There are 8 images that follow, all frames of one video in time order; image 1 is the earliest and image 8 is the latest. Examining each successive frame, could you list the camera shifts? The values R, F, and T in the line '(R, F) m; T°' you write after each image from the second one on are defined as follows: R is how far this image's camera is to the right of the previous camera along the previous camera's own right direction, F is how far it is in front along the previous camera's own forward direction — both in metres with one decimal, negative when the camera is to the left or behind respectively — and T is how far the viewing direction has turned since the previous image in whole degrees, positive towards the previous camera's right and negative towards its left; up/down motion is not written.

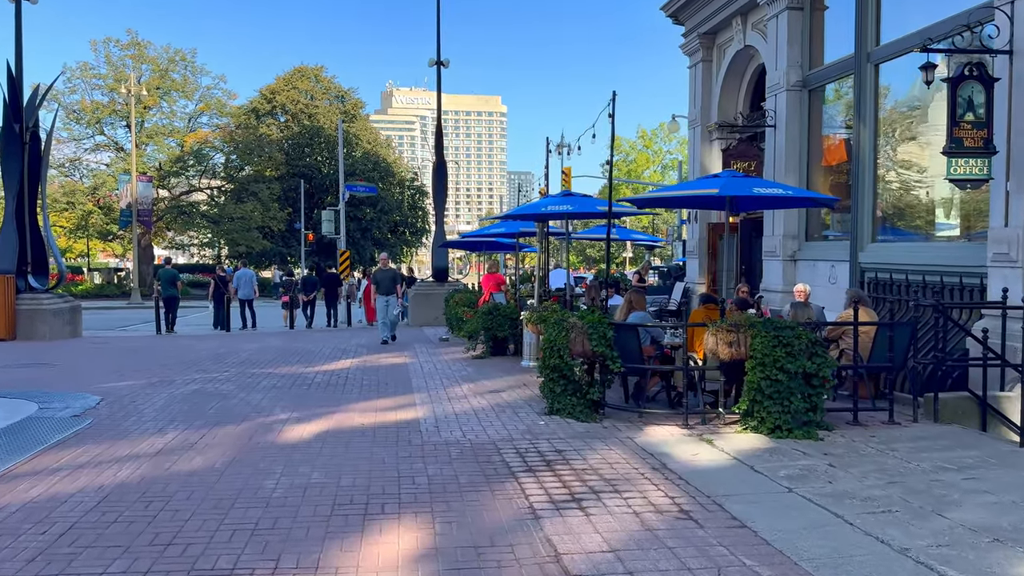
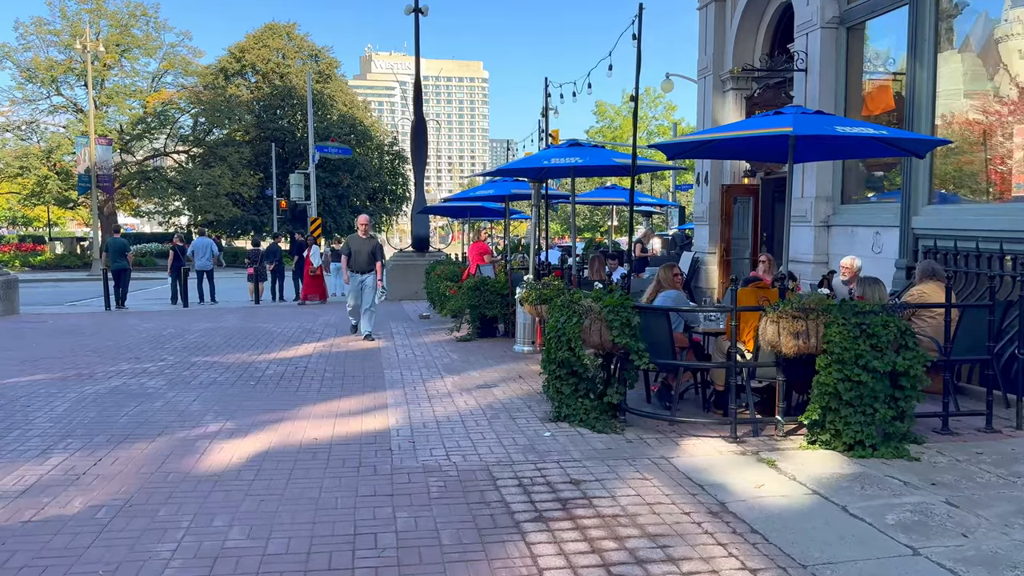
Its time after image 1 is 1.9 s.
(-0.1, +1.8) m; +1°
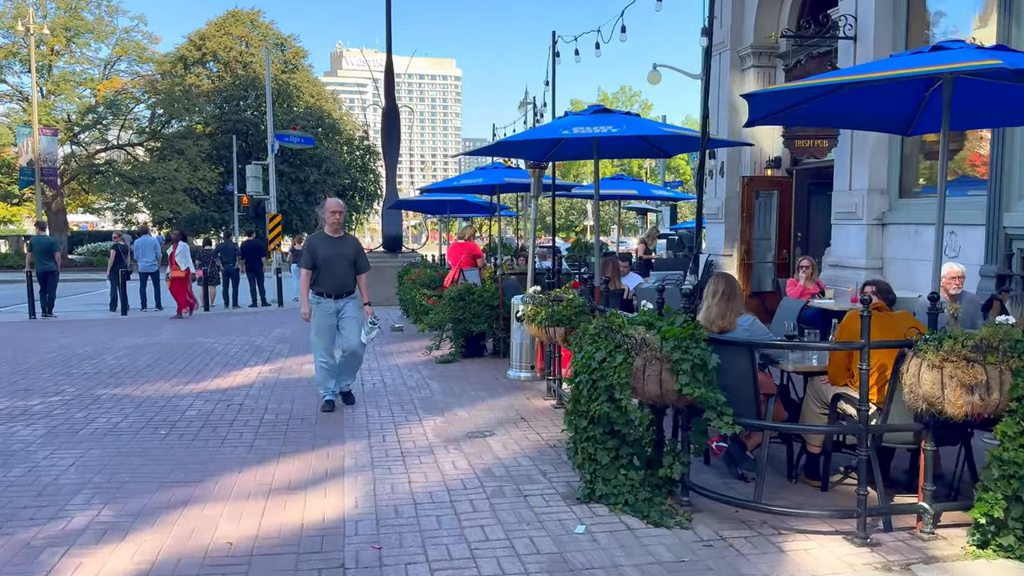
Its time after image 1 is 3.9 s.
(-0.2, +2.1) m; +2°
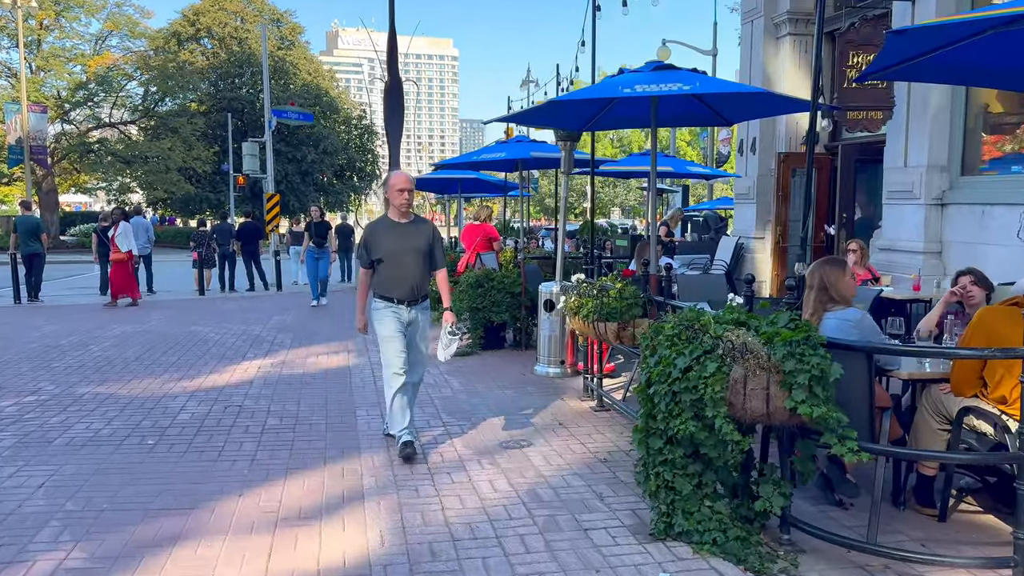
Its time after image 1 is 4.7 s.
(-0.3, +0.8) m; 0°
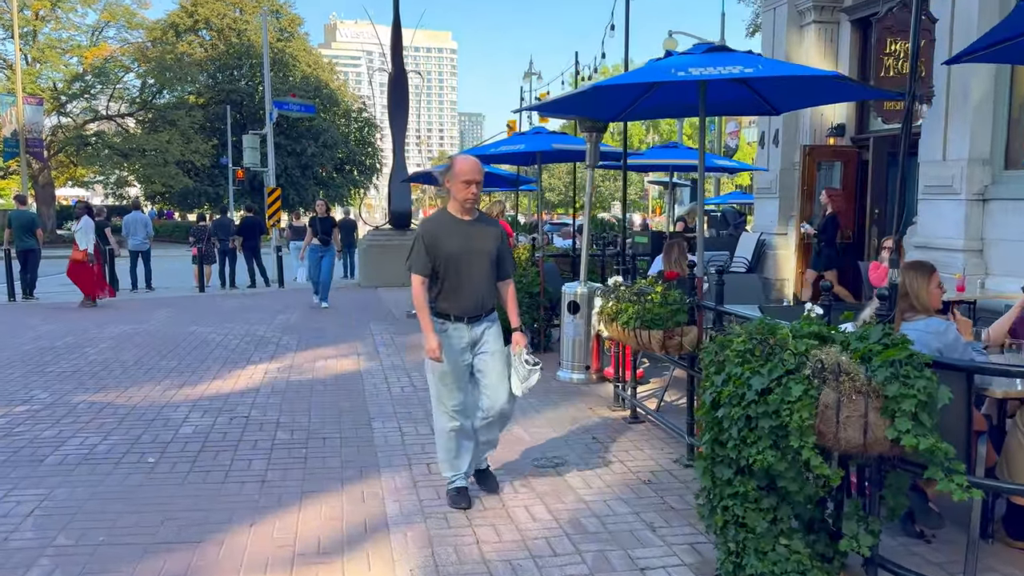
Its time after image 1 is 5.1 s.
(-0.2, +0.4) m; 0°
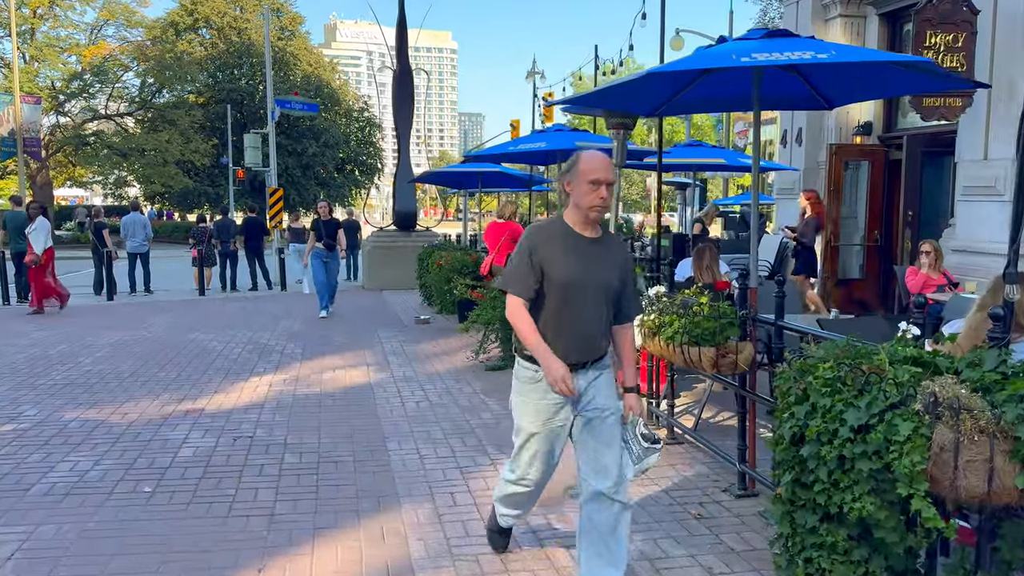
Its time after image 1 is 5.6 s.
(-0.2, +0.5) m; 0°
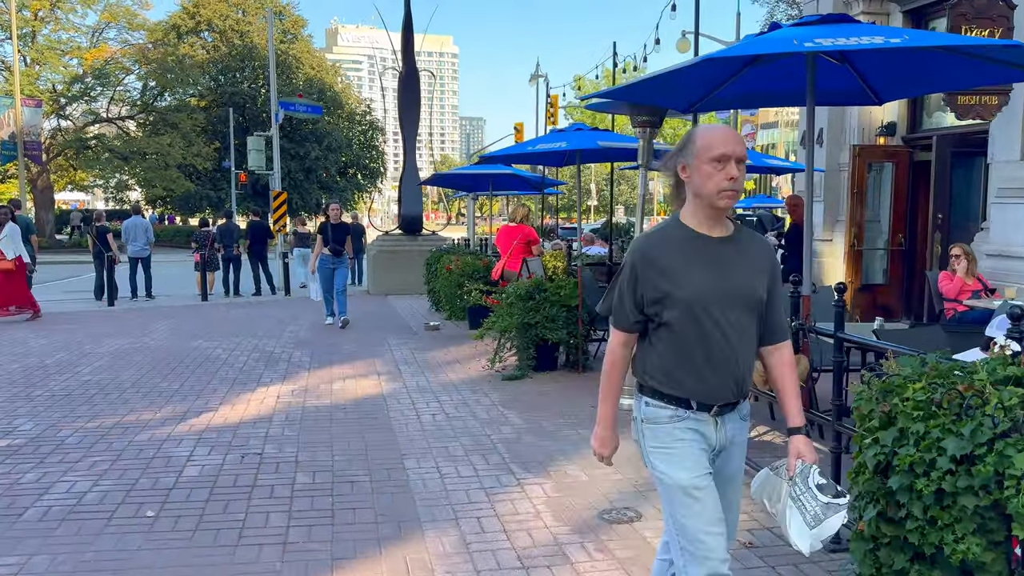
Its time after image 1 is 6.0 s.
(-0.2, +0.3) m; 0°
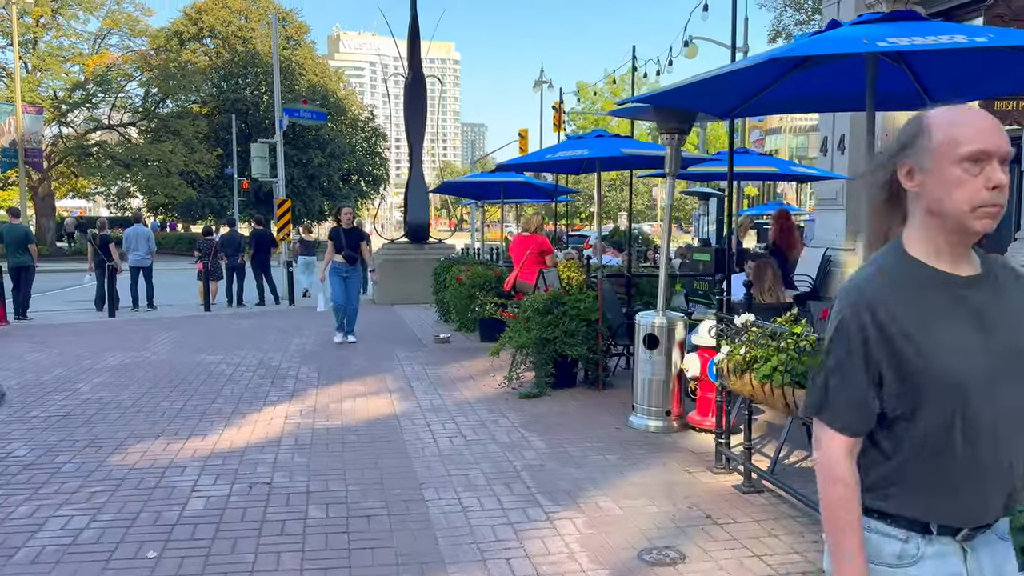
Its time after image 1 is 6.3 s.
(-0.1, +0.3) m; 0°
